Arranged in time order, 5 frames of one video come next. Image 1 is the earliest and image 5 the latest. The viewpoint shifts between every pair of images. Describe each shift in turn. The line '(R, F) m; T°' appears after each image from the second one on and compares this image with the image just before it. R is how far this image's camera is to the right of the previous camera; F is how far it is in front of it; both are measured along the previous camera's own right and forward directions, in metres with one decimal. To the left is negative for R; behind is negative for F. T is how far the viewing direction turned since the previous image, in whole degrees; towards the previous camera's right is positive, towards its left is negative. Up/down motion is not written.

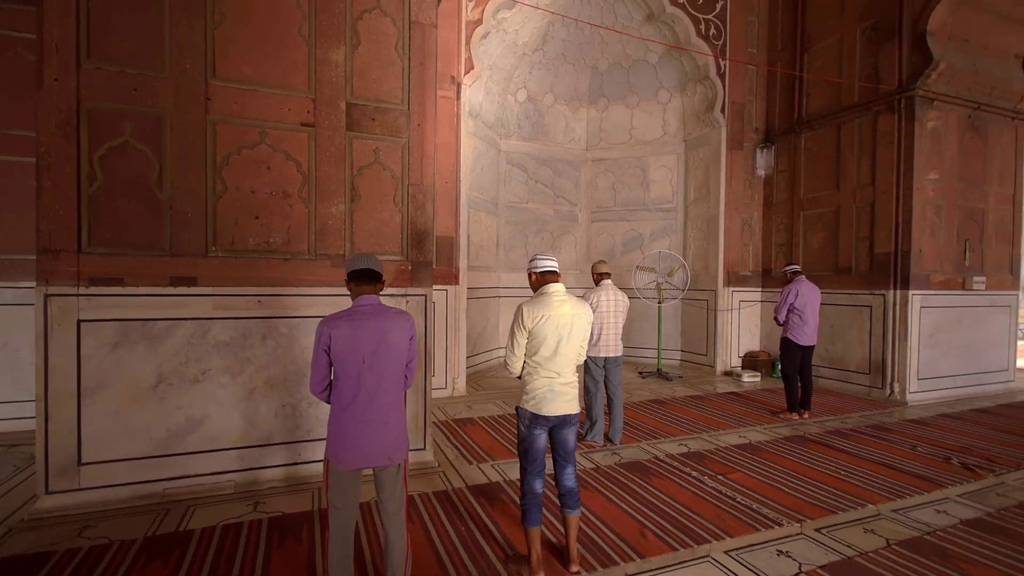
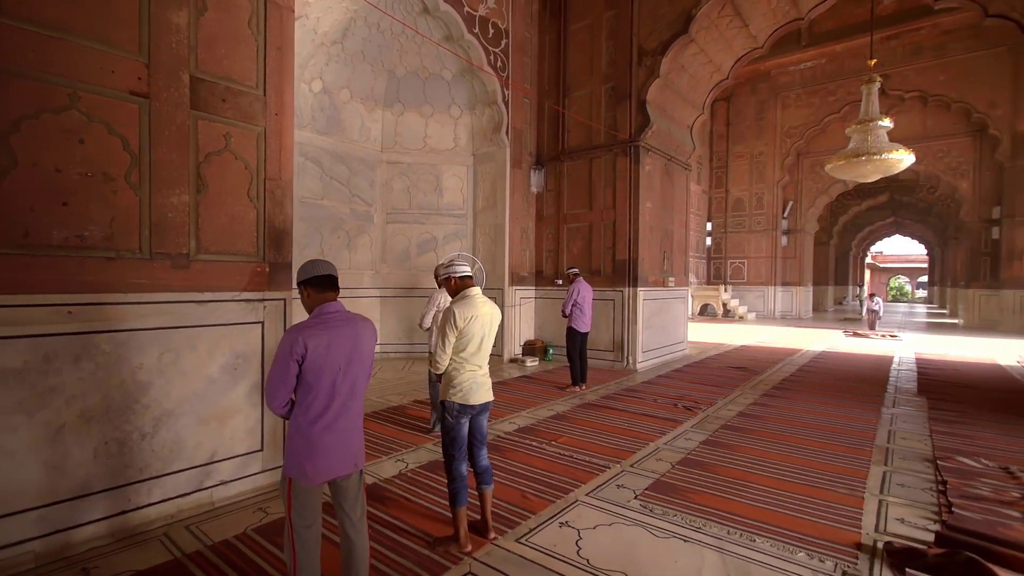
(-0.8, -0.1) m; +29°
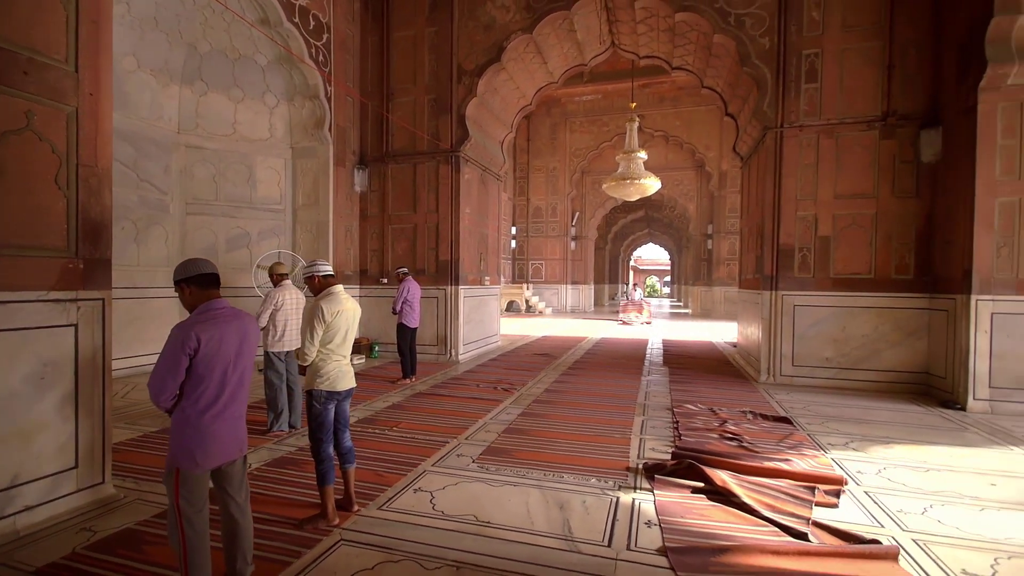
(-0.3, -0.4) m; +22°
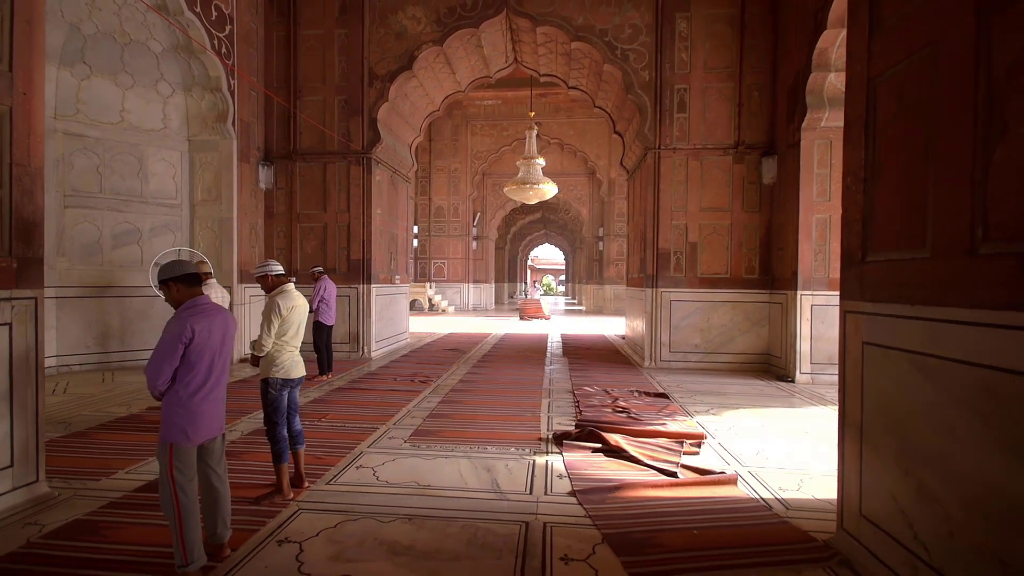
(-0.3, -0.5) m; +12°
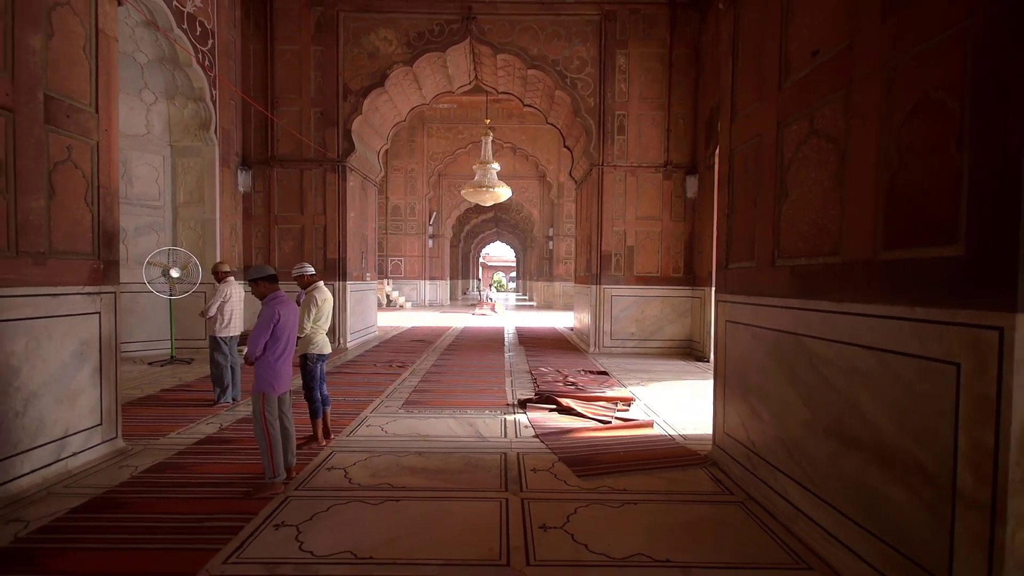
(-0.2, -1.0) m; +6°
